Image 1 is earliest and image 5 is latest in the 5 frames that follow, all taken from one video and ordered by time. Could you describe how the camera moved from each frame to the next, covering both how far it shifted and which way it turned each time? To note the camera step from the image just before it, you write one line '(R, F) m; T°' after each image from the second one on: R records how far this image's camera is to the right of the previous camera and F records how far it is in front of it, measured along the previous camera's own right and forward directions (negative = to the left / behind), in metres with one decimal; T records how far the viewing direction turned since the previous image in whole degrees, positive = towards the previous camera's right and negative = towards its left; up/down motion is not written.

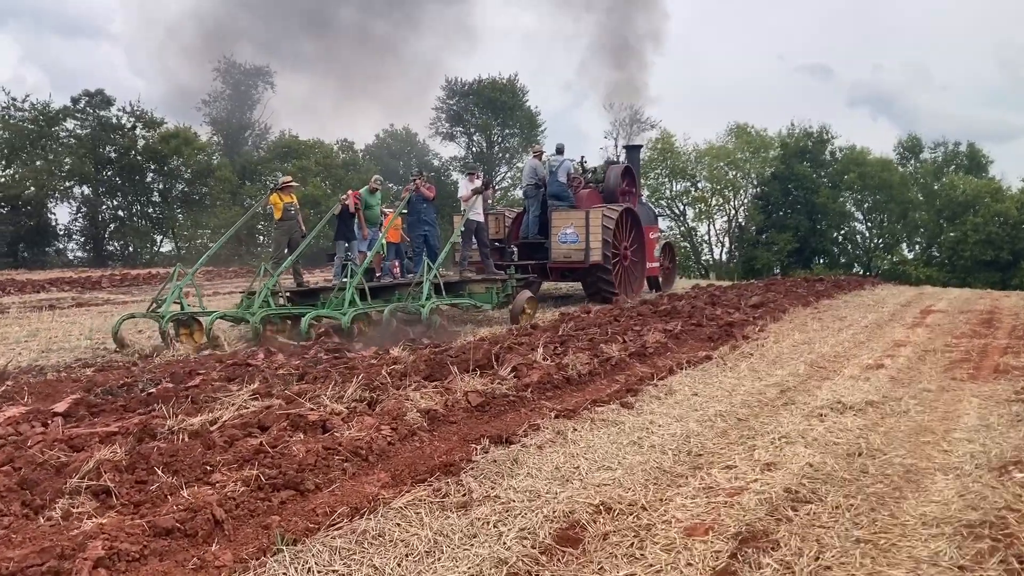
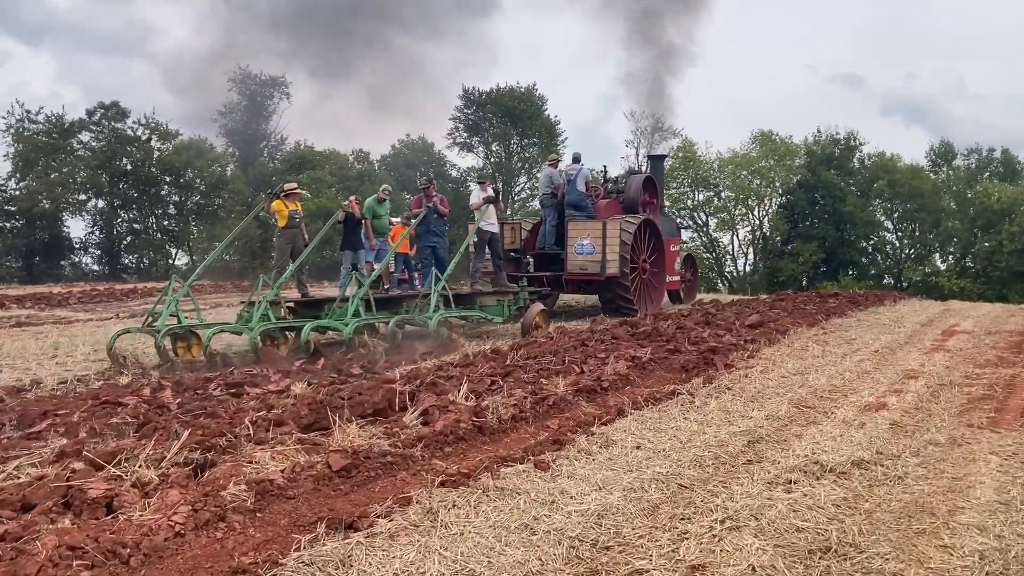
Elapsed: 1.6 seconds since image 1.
(+0.5, +1.0) m; -2°
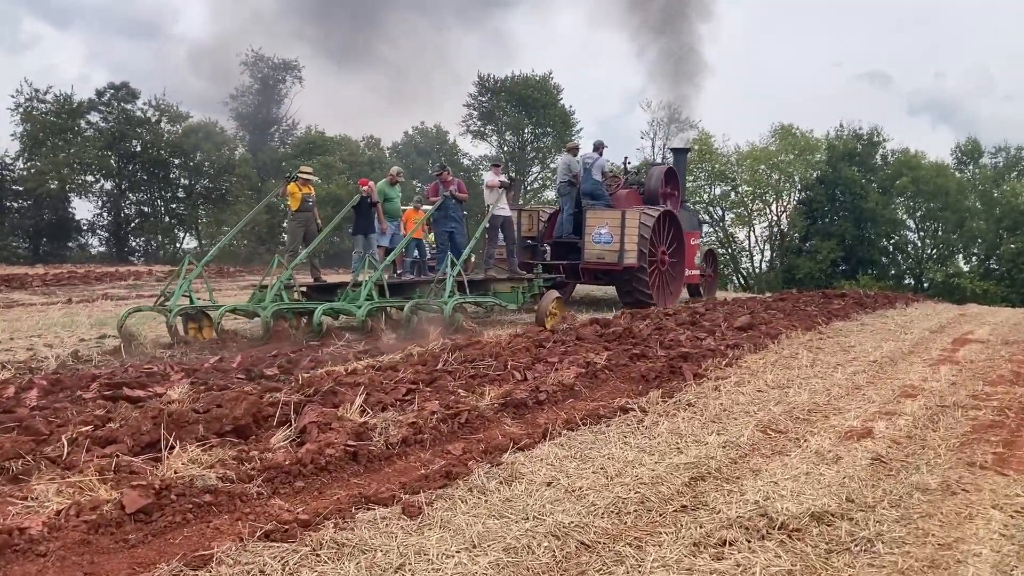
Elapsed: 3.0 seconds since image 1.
(+0.4, +0.8) m; -1°
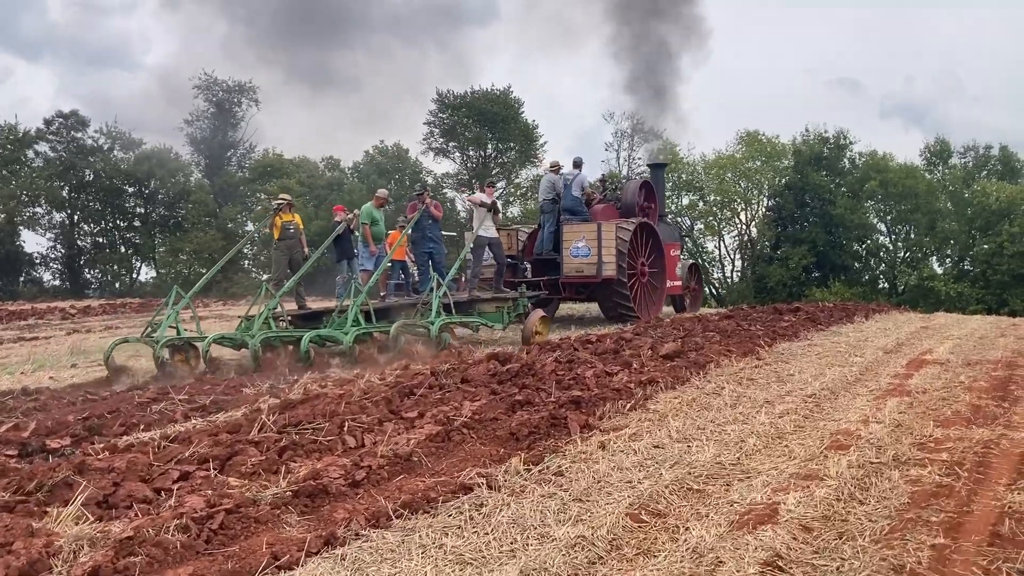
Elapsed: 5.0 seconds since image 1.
(+0.6, +1.0) m; +1°
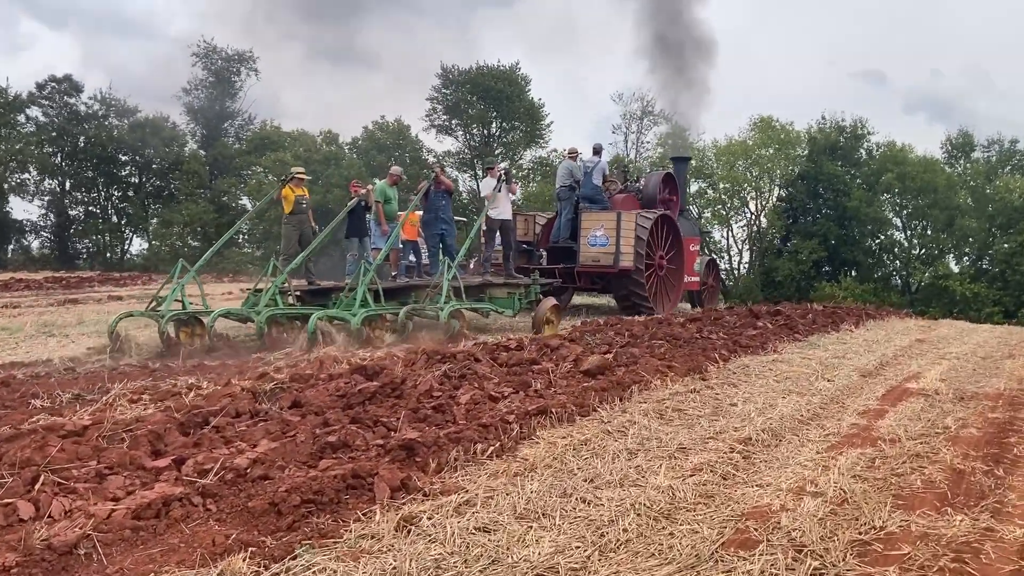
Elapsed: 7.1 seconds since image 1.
(+0.7, +1.2) m; -1°
